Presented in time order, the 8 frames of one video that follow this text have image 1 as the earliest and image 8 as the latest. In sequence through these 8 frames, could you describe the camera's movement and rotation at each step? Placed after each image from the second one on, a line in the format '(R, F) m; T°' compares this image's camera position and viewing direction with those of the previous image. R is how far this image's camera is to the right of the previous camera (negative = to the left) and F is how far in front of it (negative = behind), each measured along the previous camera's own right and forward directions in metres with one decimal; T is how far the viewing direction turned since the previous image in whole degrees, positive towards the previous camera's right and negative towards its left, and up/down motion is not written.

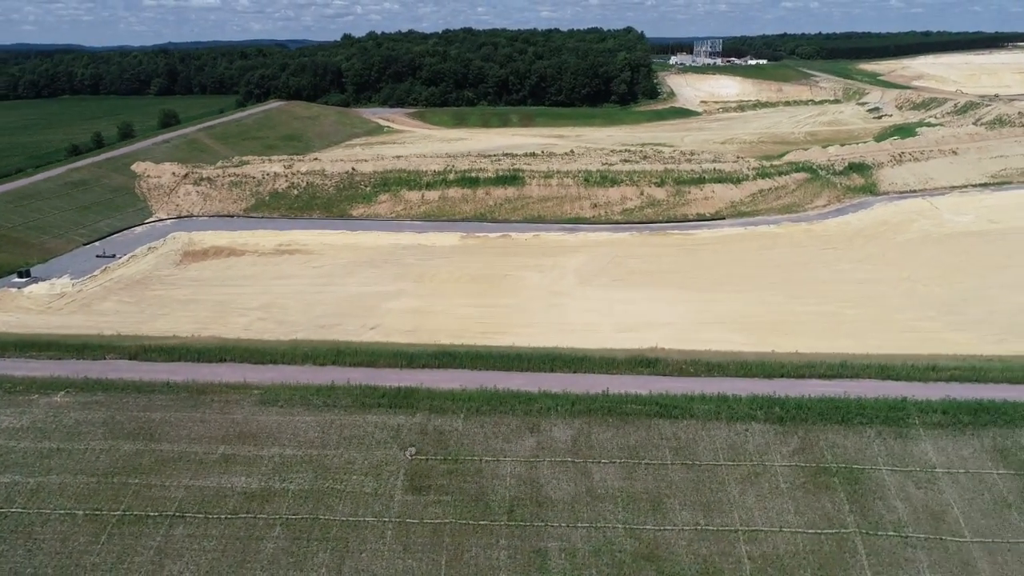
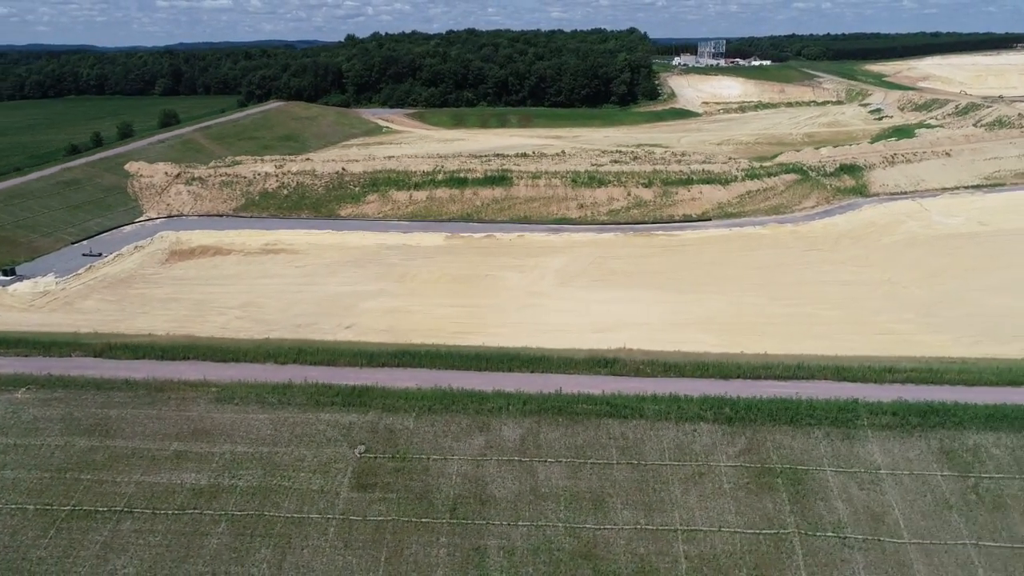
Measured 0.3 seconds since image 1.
(+1.1, -0.1) m; -1°
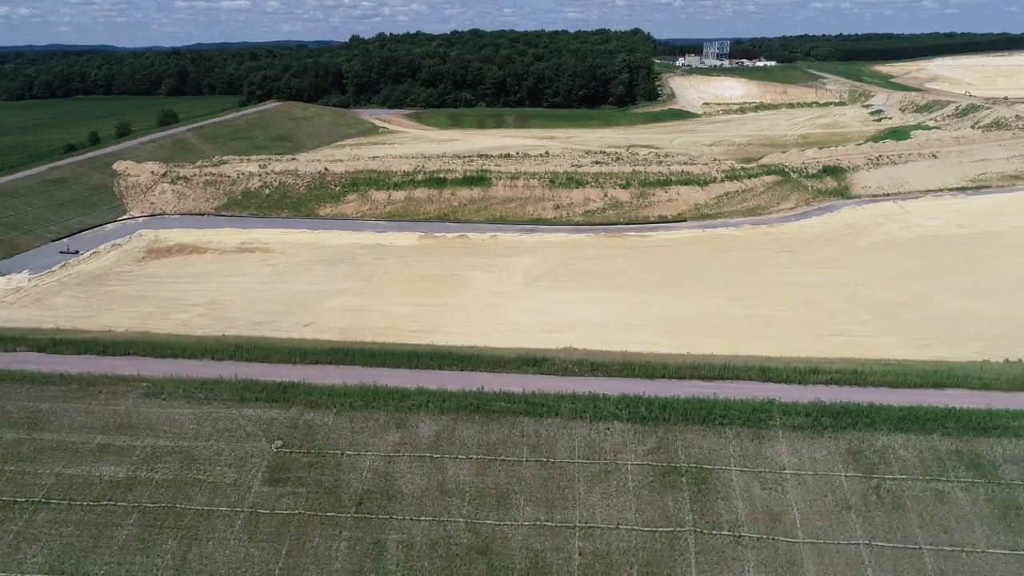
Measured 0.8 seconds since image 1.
(+1.8, -0.2) m; -1°
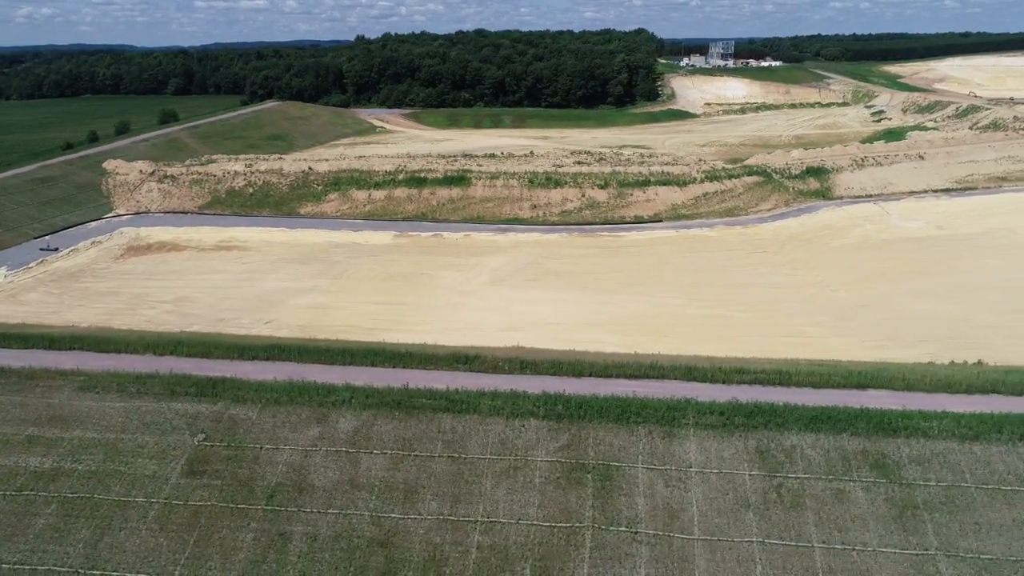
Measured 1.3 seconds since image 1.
(+1.8, -0.2) m; -1°
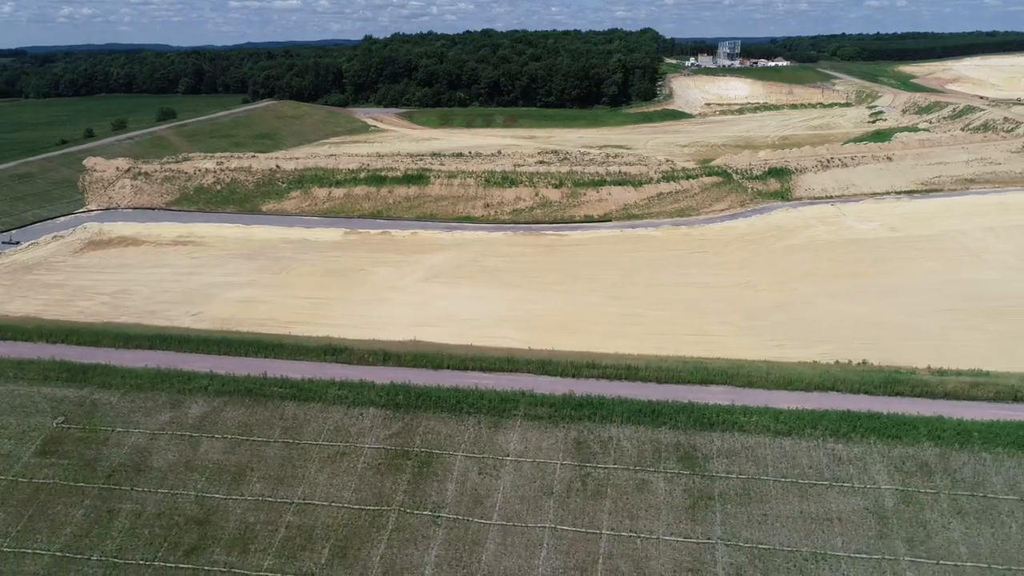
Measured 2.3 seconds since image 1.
(+3.6, -0.5) m; -2°
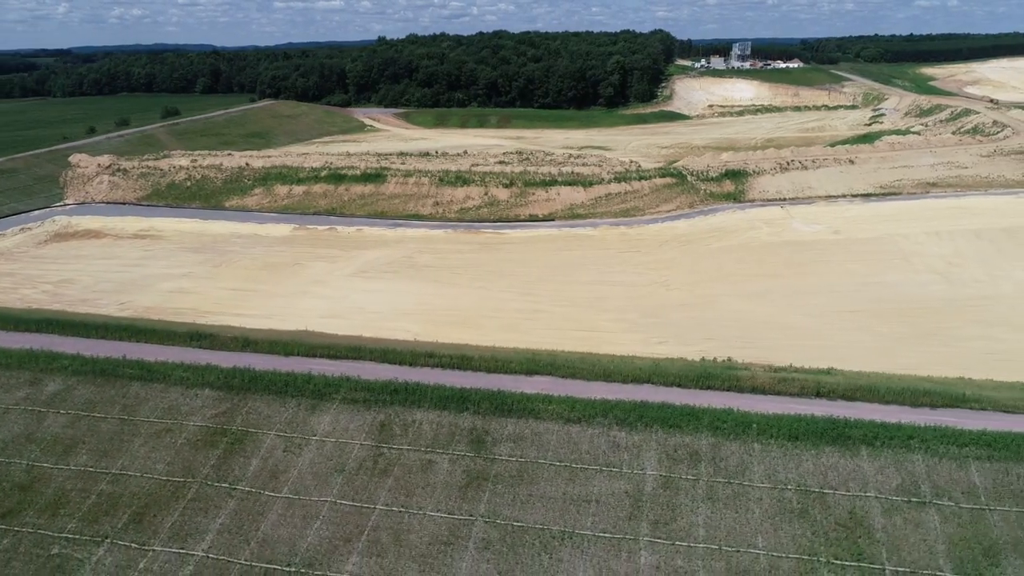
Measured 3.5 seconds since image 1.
(+4.2, -0.7) m; -3°
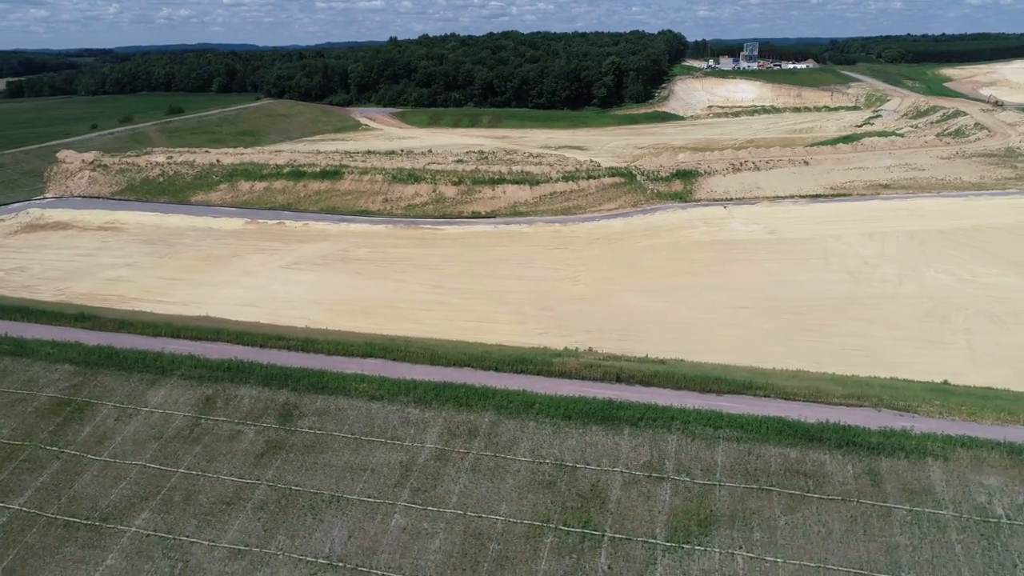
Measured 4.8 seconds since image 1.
(+4.5, -1.0) m; -3°
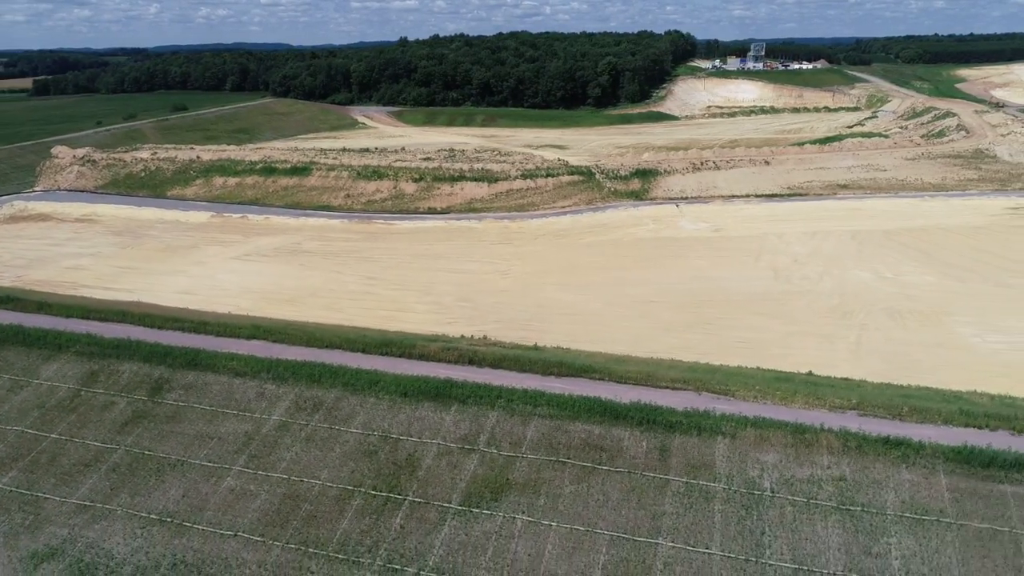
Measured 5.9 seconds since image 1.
(+3.8, -1.0) m; -2°
